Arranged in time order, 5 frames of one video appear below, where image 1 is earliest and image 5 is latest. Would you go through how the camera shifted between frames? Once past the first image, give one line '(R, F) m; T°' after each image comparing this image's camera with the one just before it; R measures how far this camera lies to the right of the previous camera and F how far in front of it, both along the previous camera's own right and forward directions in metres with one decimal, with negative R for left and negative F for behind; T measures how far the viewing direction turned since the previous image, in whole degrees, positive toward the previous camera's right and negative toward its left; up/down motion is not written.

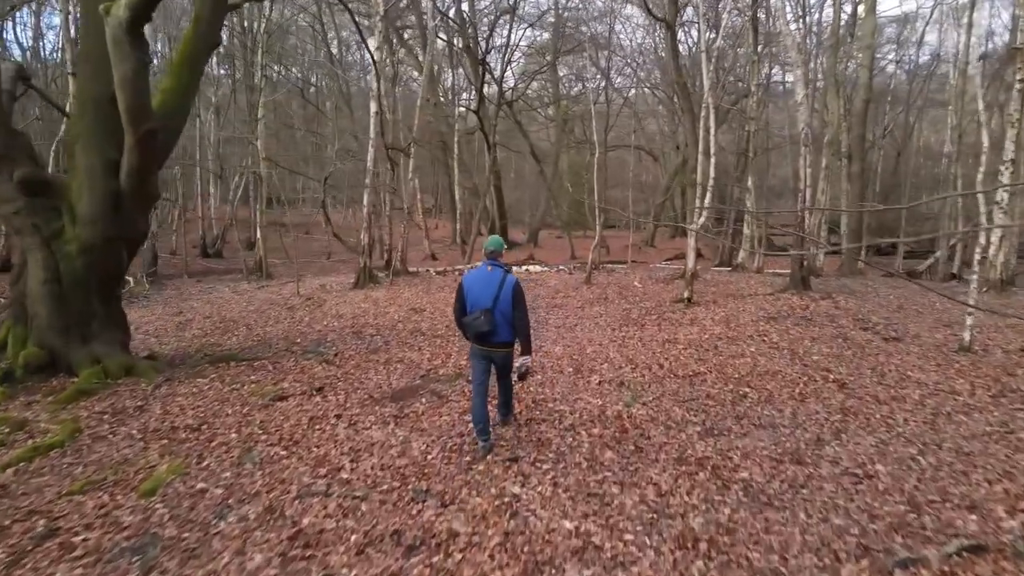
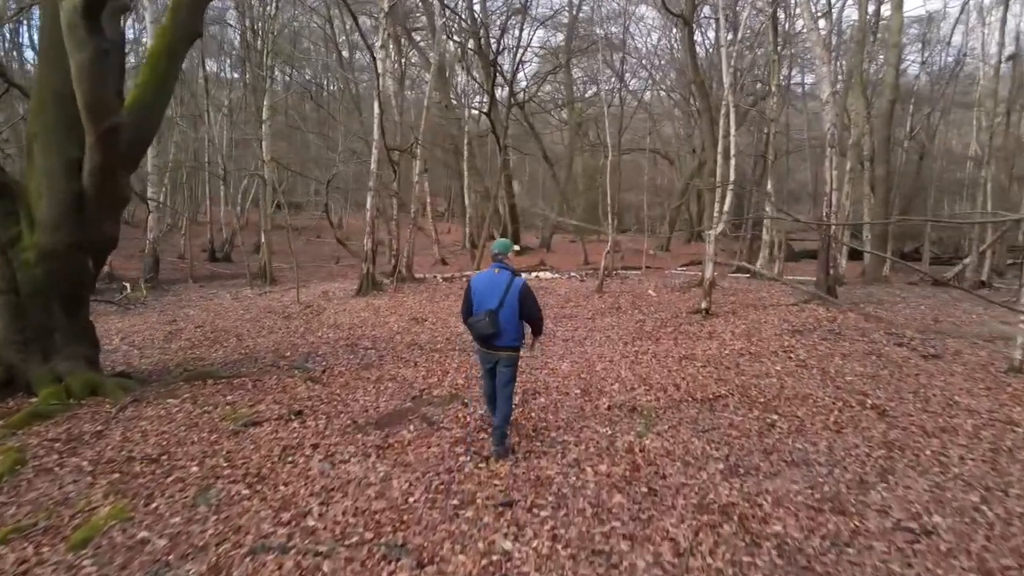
(+0.1, +0.7) m; -1°
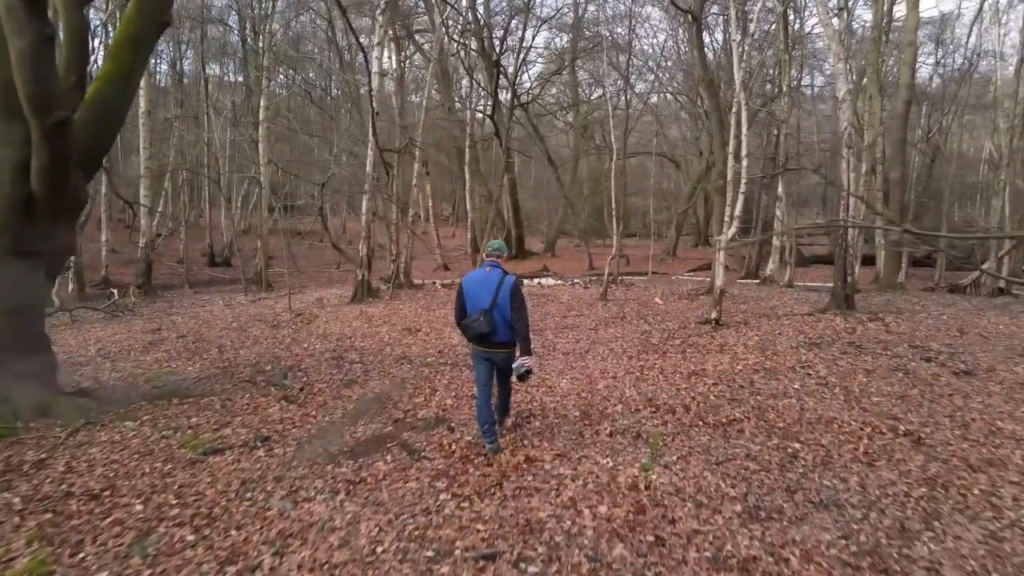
(+0.1, +0.6) m; 0°
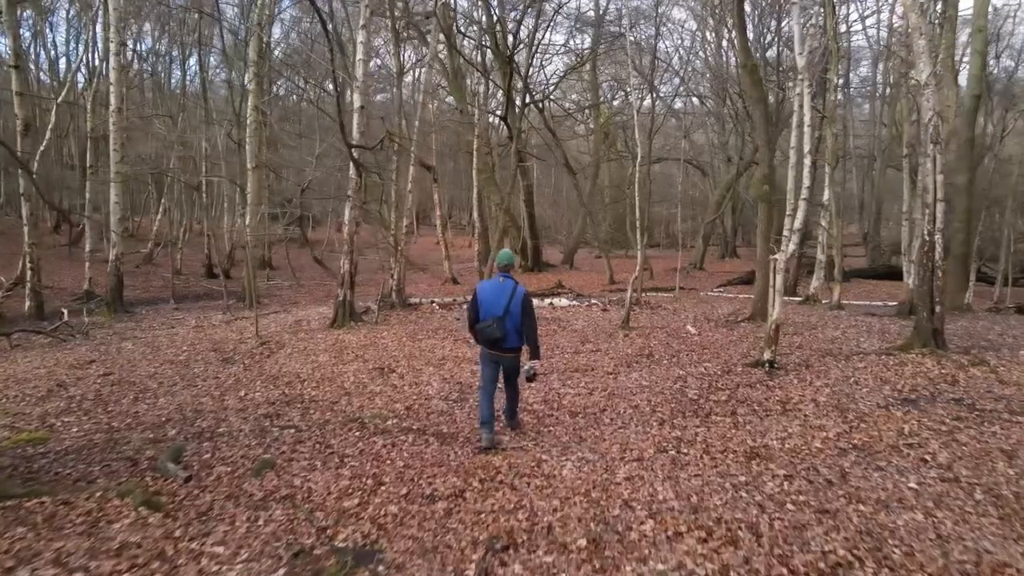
(+0.3, +2.3) m; -2°
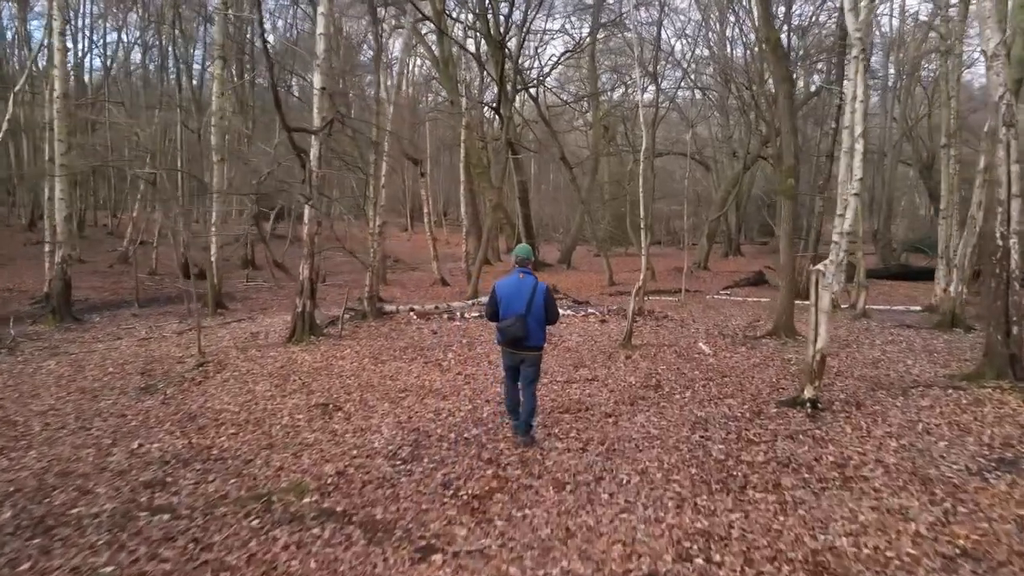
(+0.2, +1.7) m; 0°
